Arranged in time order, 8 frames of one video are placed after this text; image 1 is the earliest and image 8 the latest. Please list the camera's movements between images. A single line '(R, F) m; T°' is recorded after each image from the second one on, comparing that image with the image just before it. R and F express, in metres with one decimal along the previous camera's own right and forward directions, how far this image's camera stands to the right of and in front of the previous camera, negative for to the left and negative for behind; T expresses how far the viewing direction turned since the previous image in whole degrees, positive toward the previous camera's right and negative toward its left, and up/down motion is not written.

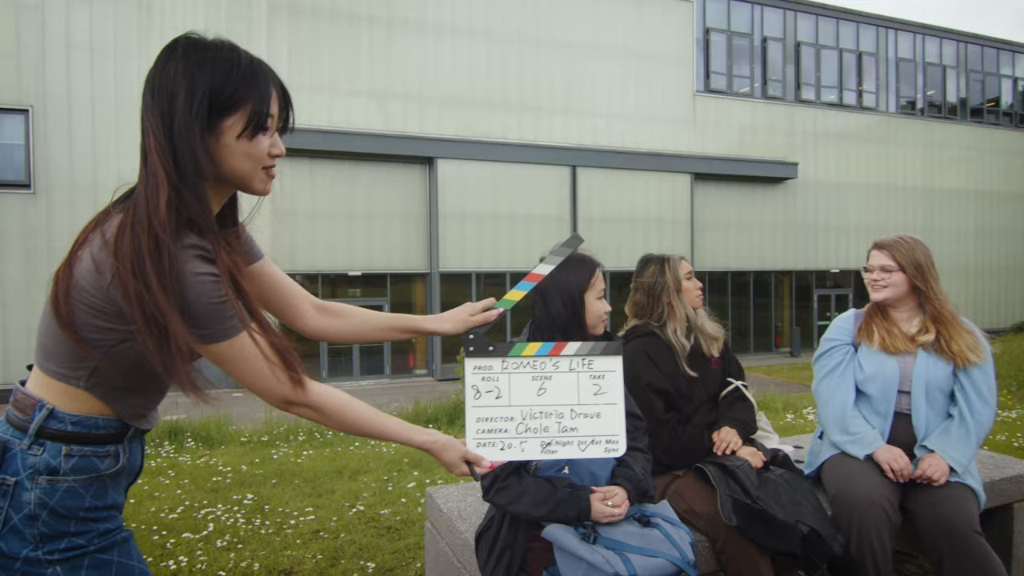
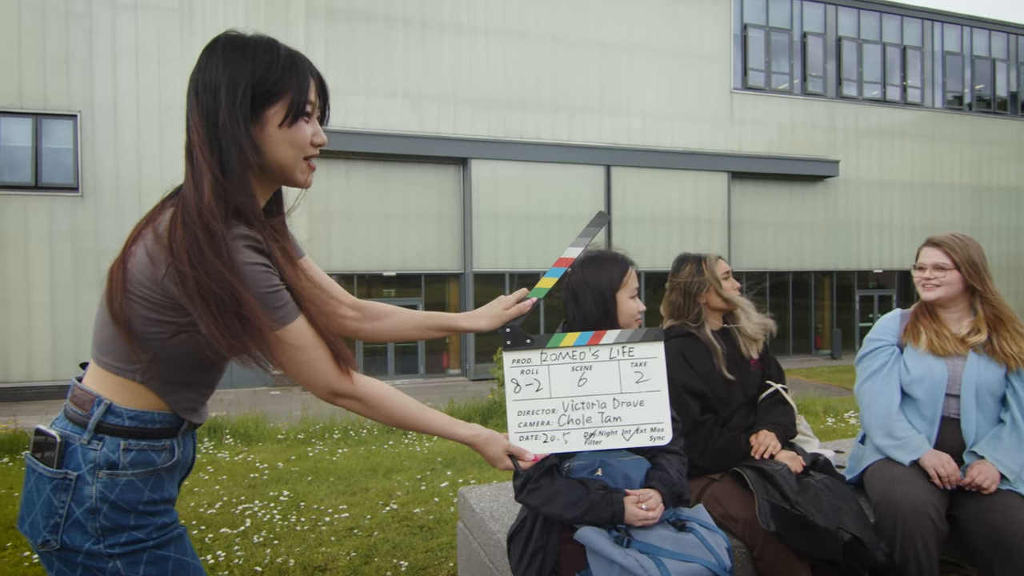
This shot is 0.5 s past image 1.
(0.0, 0.0) m; -3°
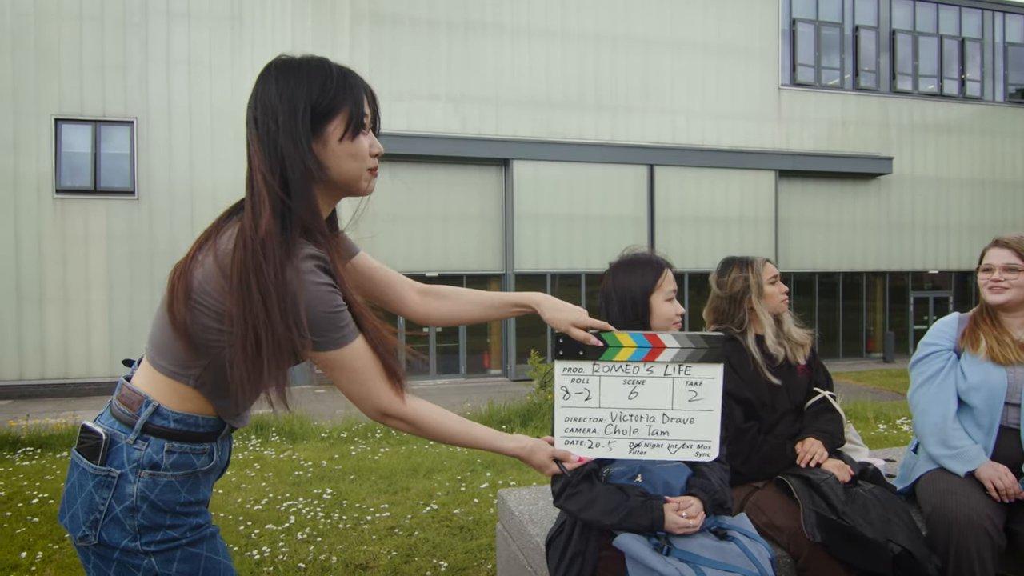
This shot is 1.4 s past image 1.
(0.0, 0.0) m; -4°
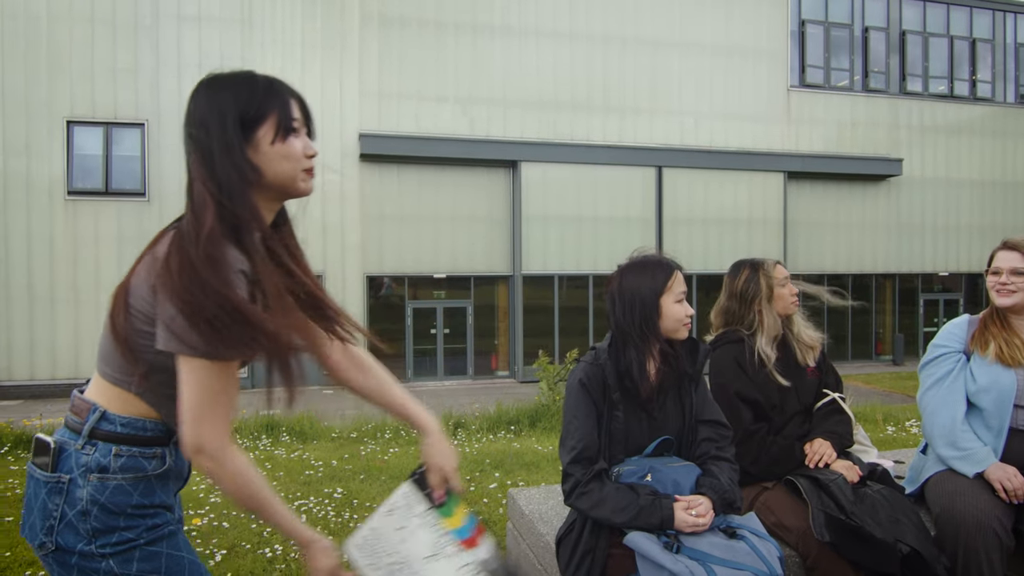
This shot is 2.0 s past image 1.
(0.0, 0.0) m; -1°
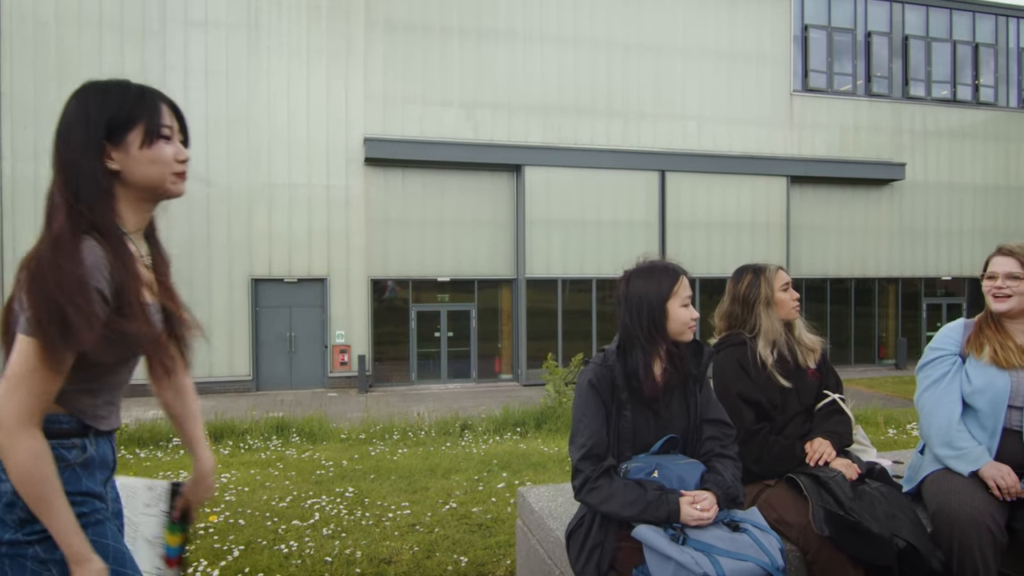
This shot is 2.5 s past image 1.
(0.0, -0.1) m; 0°
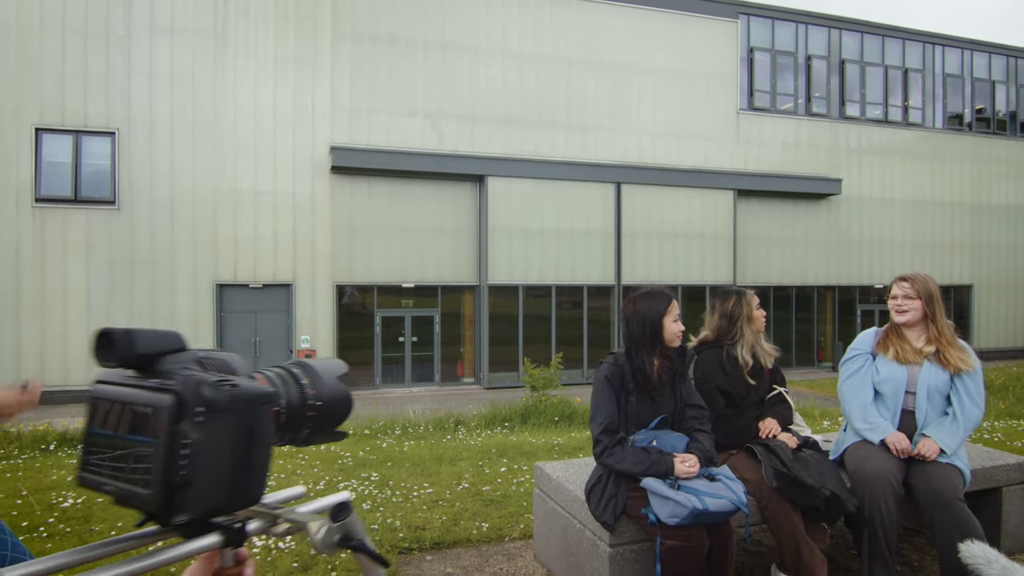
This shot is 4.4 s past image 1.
(-0.4, -0.8) m; +4°
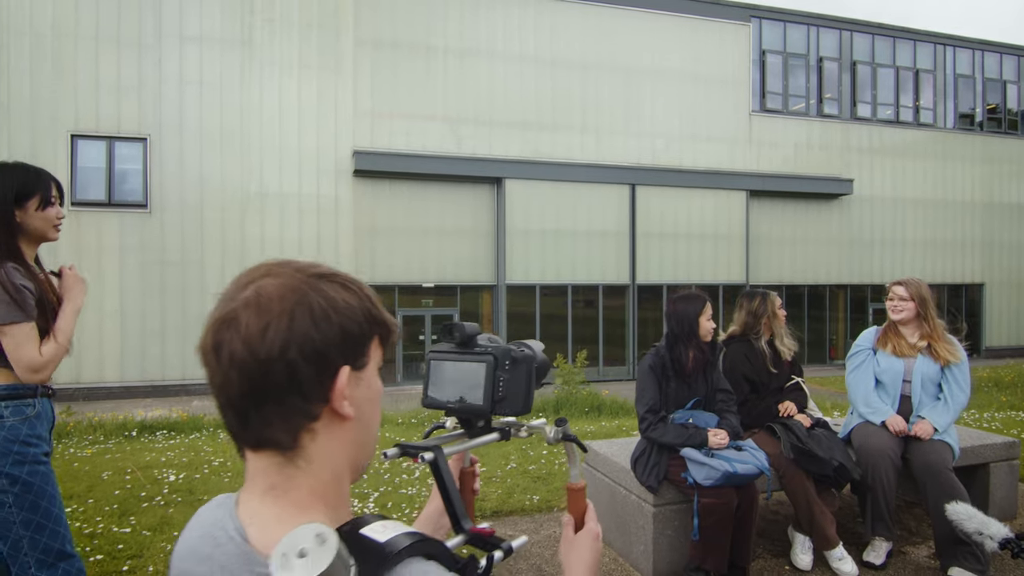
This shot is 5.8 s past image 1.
(-0.3, -0.6) m; -1°
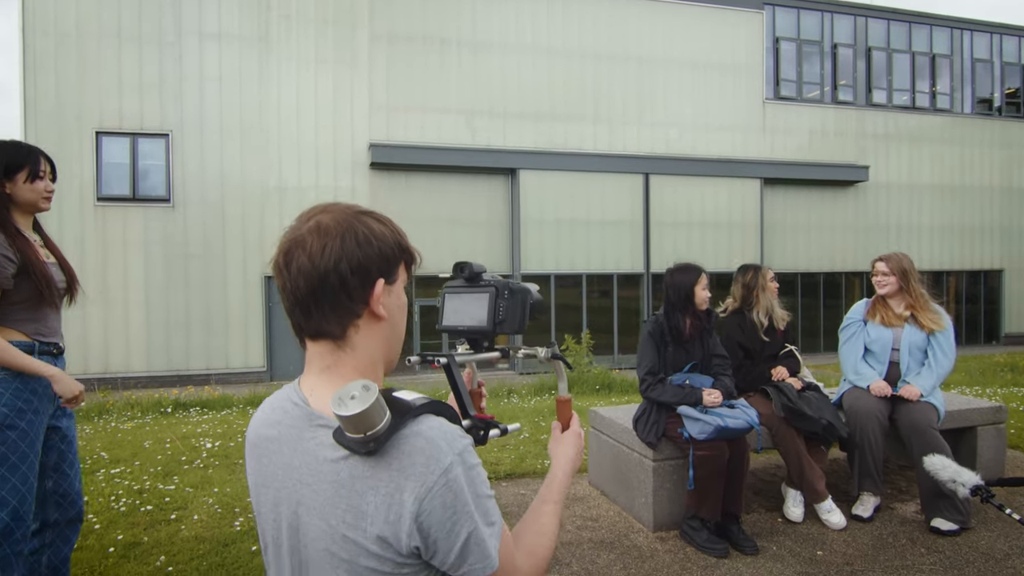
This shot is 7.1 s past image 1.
(0.0, -0.3) m; -1°
